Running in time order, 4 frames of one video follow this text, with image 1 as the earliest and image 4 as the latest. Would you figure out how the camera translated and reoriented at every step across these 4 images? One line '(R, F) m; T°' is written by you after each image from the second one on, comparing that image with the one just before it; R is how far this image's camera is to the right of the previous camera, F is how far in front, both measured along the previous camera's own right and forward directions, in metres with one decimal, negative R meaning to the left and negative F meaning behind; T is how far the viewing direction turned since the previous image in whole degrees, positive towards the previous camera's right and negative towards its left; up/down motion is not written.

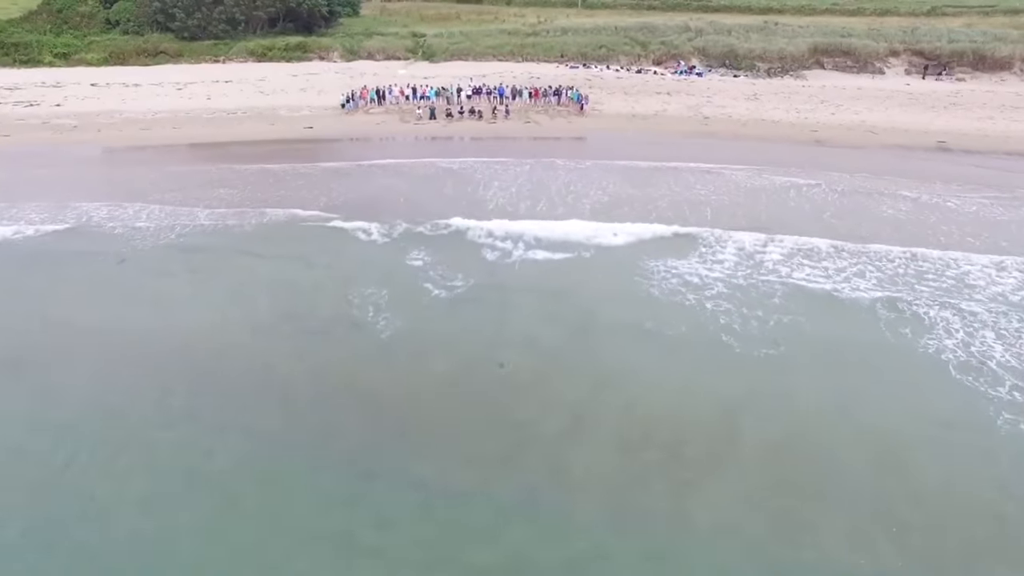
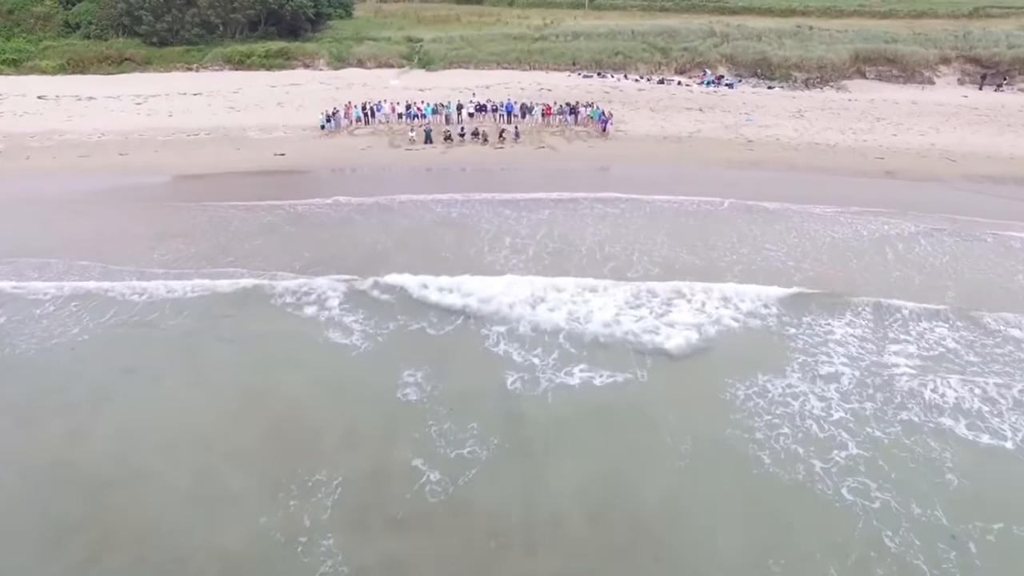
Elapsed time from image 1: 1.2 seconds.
(-0.4, +5.3) m; 0°
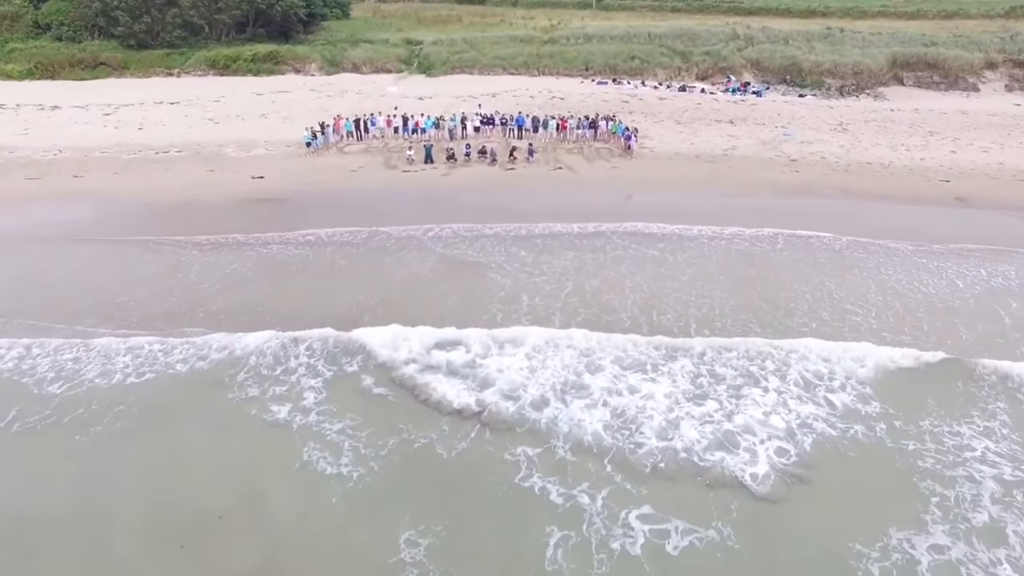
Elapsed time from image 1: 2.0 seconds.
(-0.4, +3.6) m; 0°
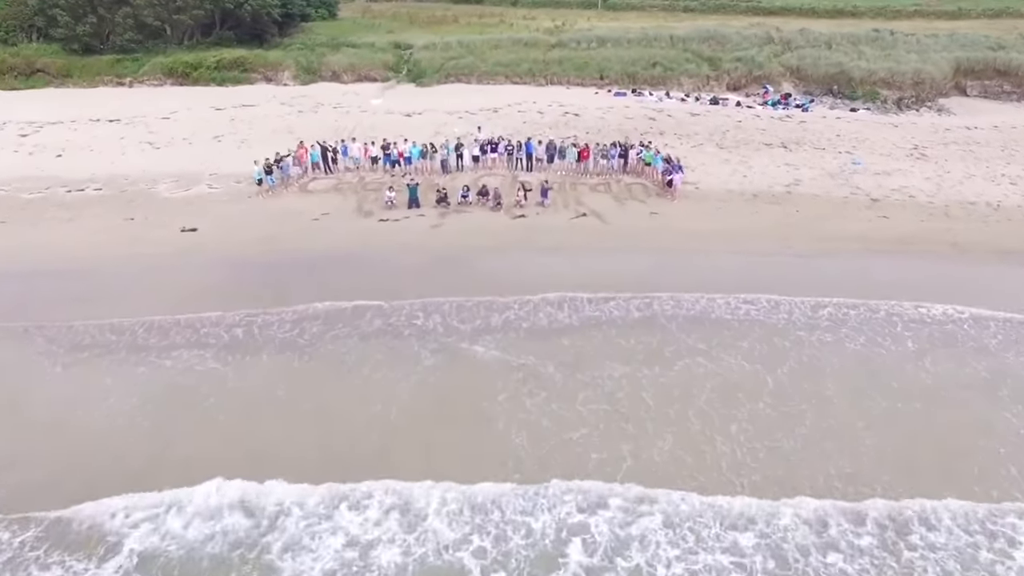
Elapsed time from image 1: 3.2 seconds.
(-0.3, +5.8) m; 0°
